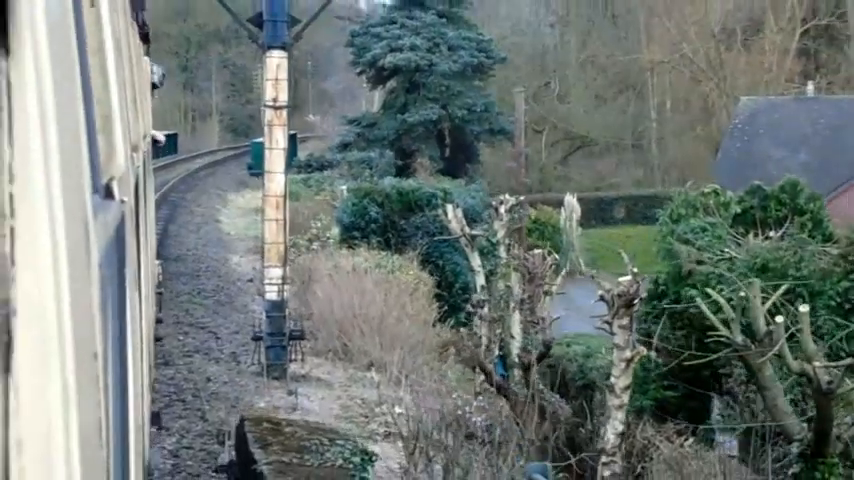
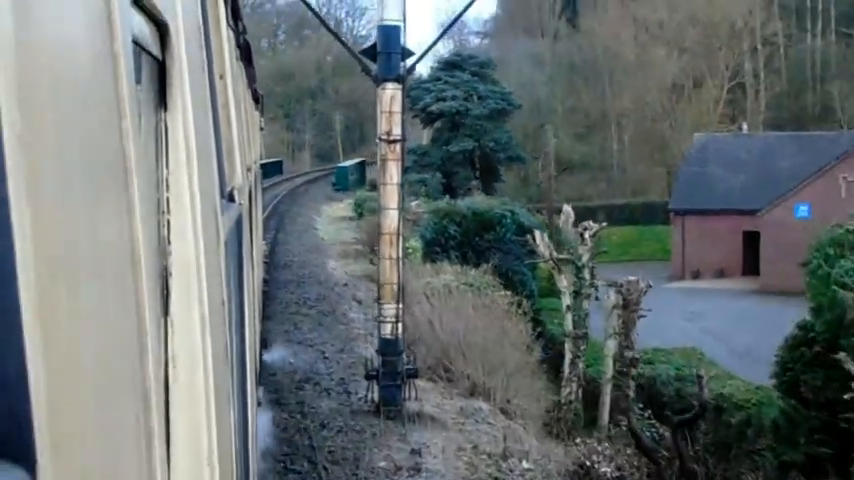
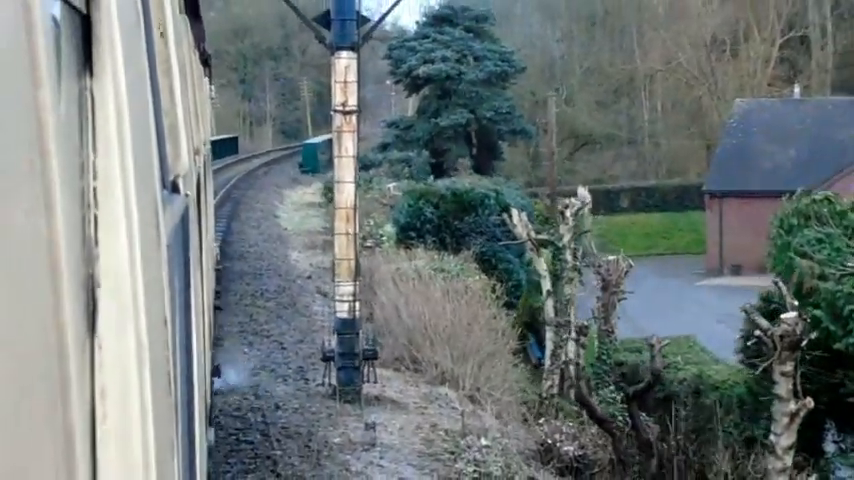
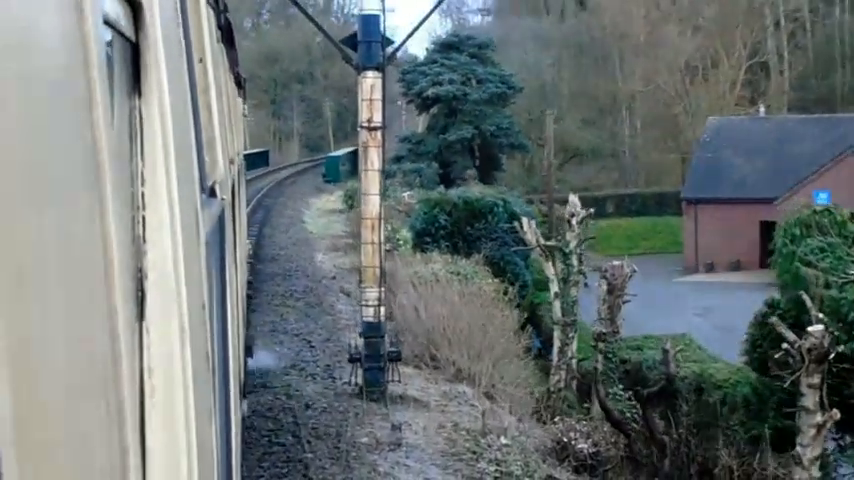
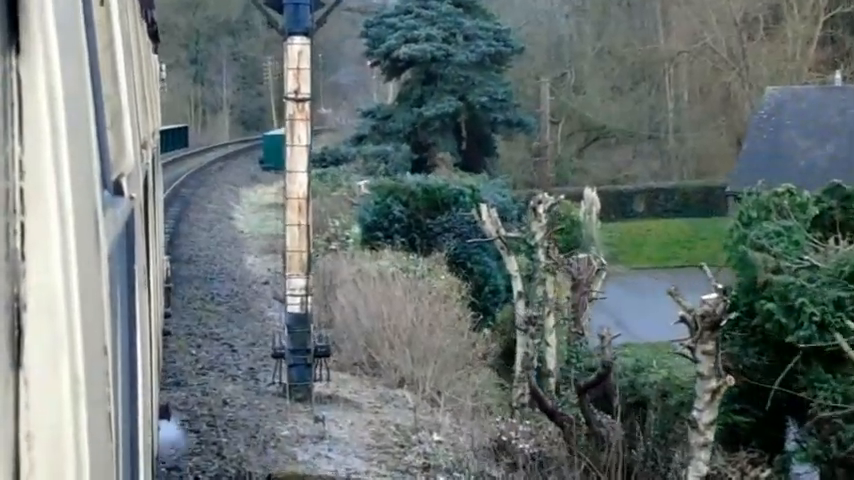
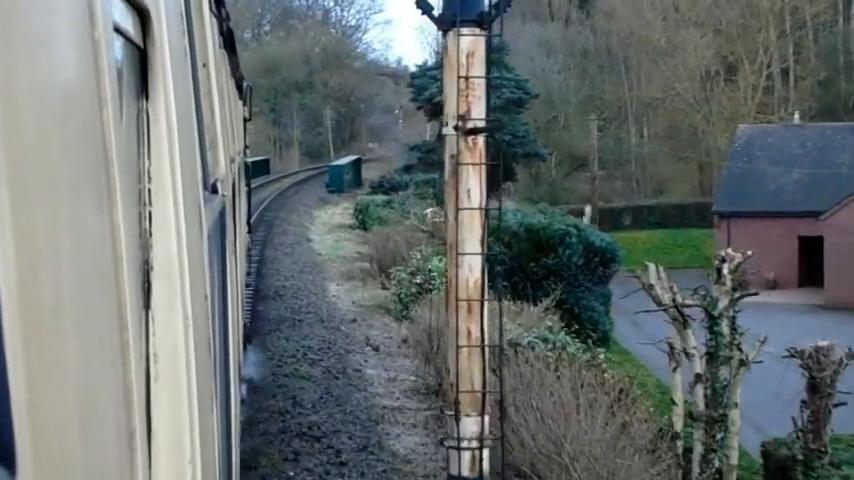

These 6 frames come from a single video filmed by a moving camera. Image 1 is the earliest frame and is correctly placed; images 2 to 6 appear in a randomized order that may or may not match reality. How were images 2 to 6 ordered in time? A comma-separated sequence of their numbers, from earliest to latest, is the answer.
5, 3, 4, 2, 6
